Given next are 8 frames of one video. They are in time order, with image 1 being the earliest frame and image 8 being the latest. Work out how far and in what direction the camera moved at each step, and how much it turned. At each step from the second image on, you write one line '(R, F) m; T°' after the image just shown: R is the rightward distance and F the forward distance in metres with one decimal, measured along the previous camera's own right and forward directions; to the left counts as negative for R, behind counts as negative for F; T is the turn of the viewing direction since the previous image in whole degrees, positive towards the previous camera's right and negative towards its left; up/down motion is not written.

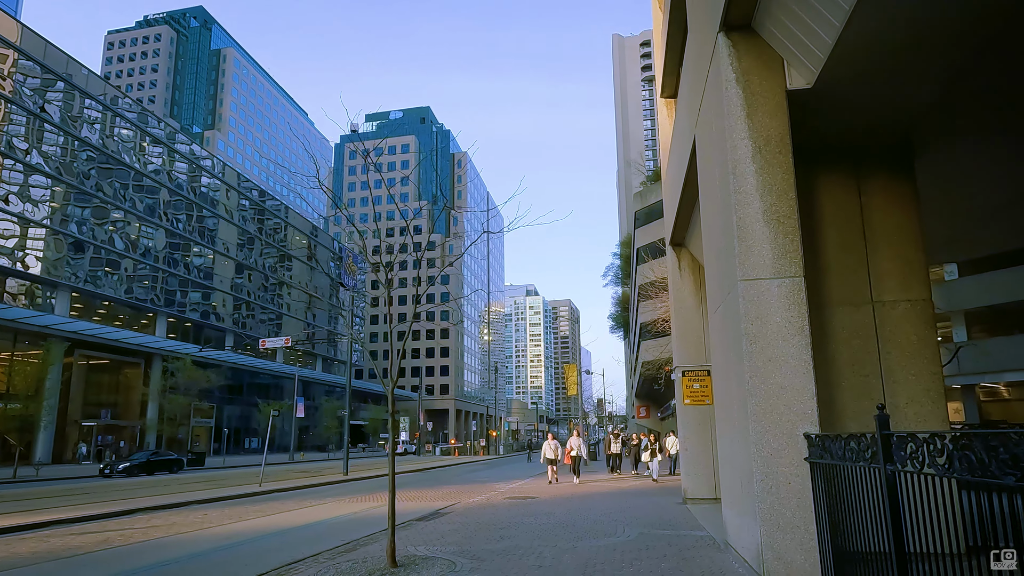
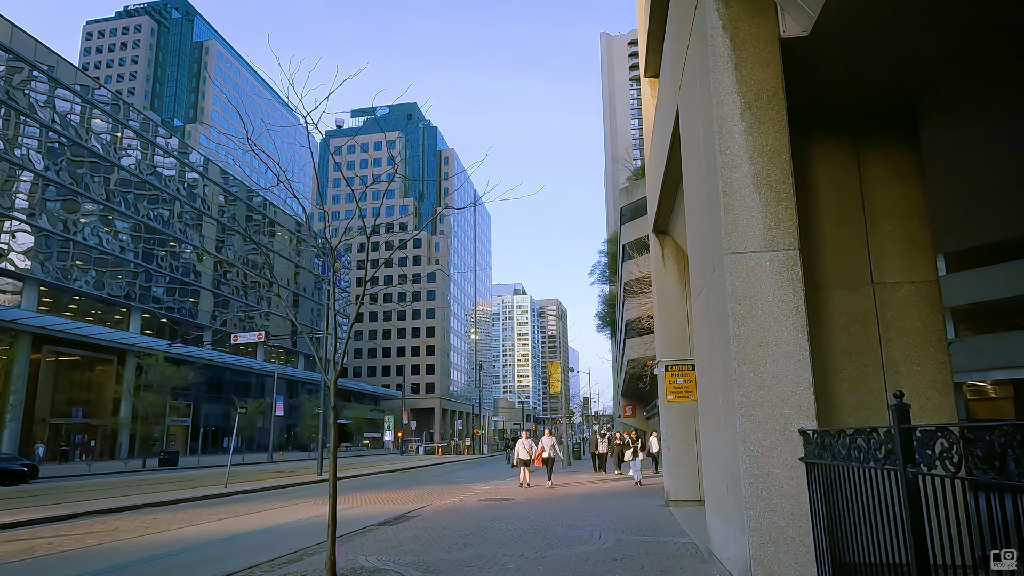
(+0.3, +0.8) m; +1°
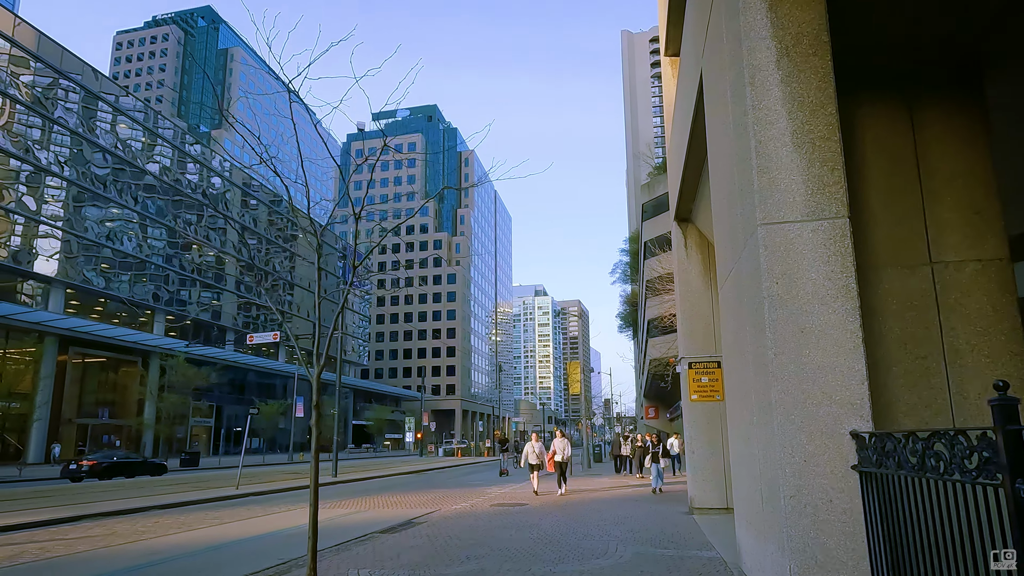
(+0.2, +0.7) m; -2°
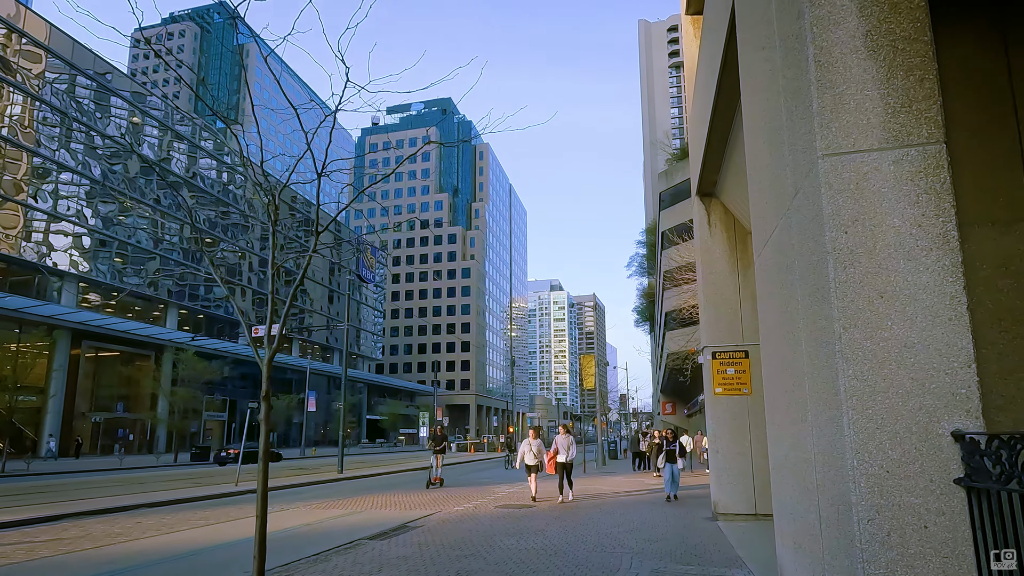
(+0.2, +1.0) m; -2°
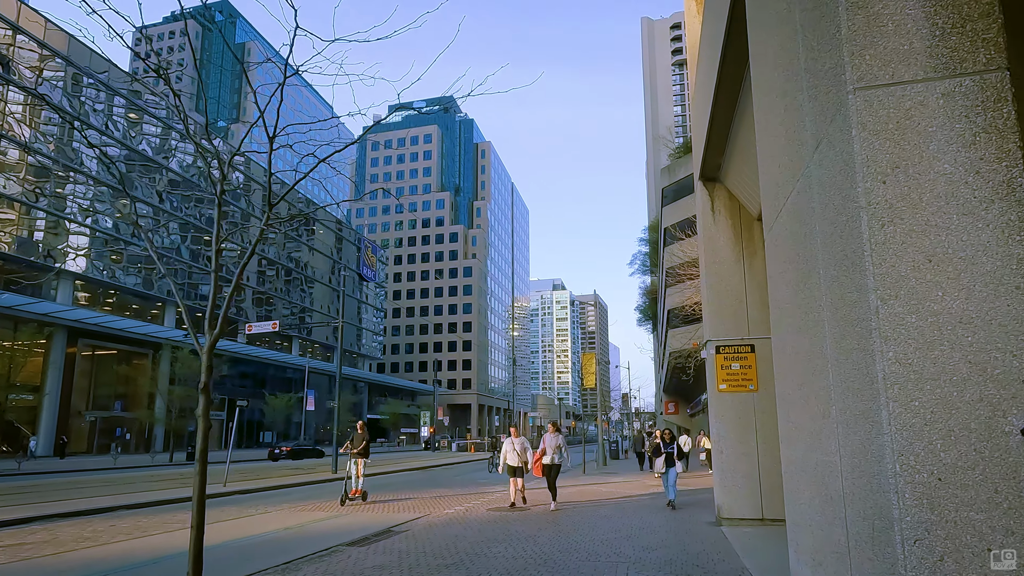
(+0.2, +0.6) m; 0°
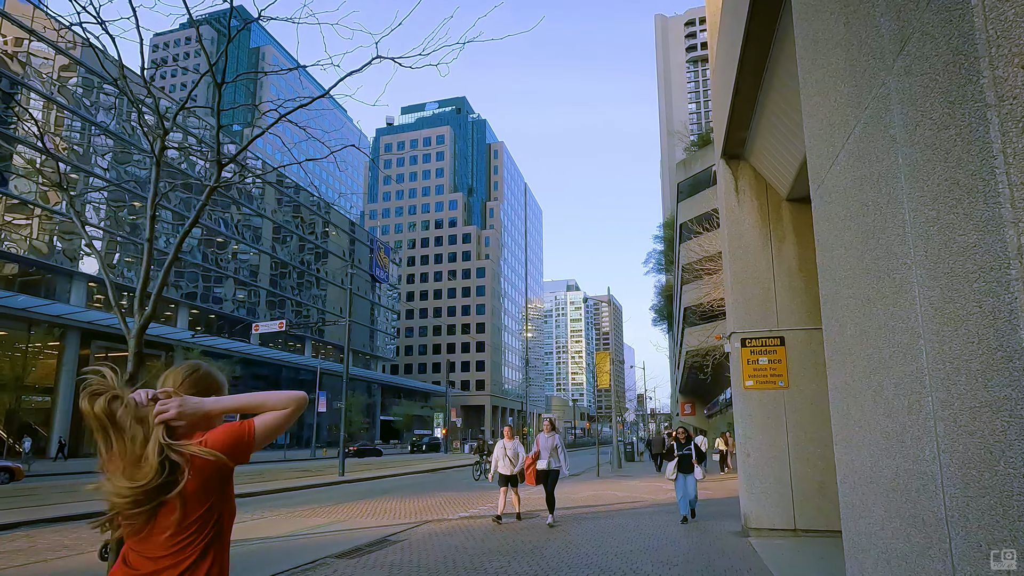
(+0.1, +0.7) m; -1°
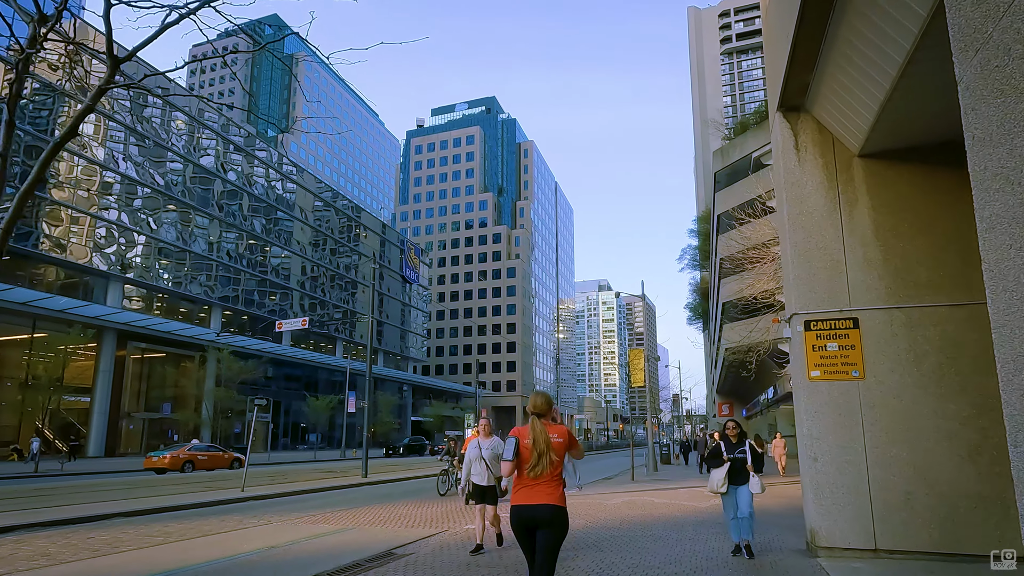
(+0.1, +1.1) m; -3°
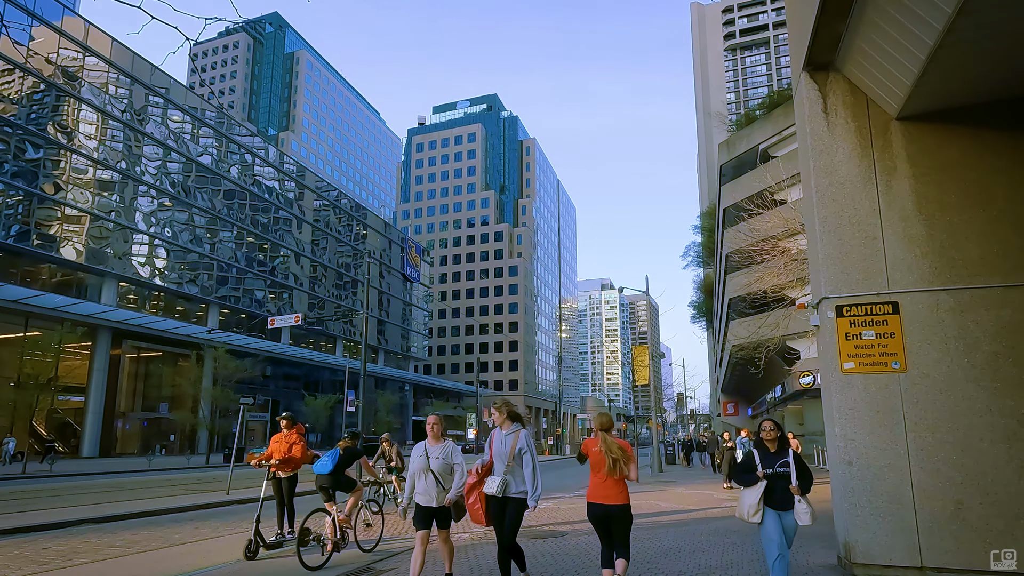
(+0.1, +0.8) m; 0°
